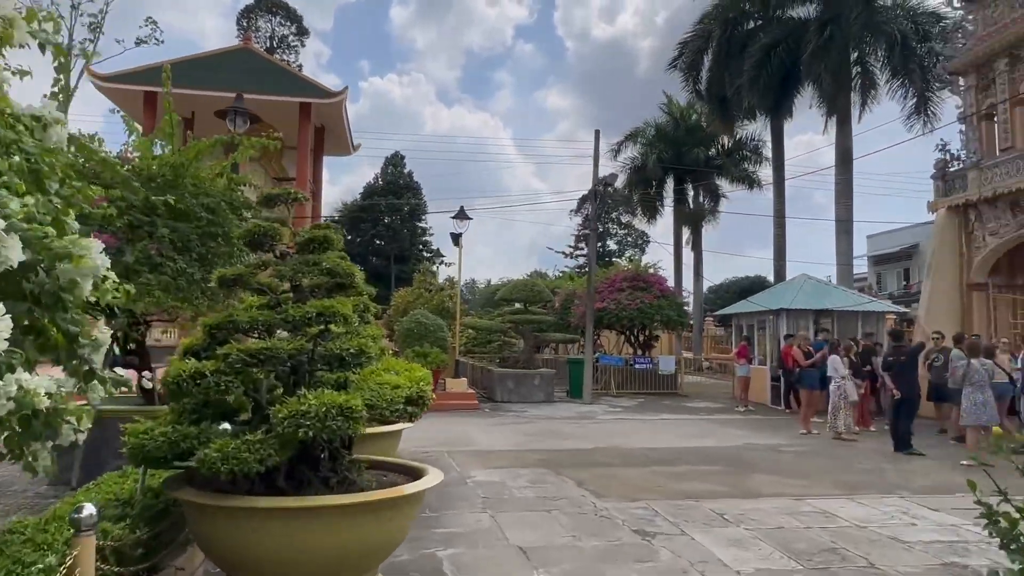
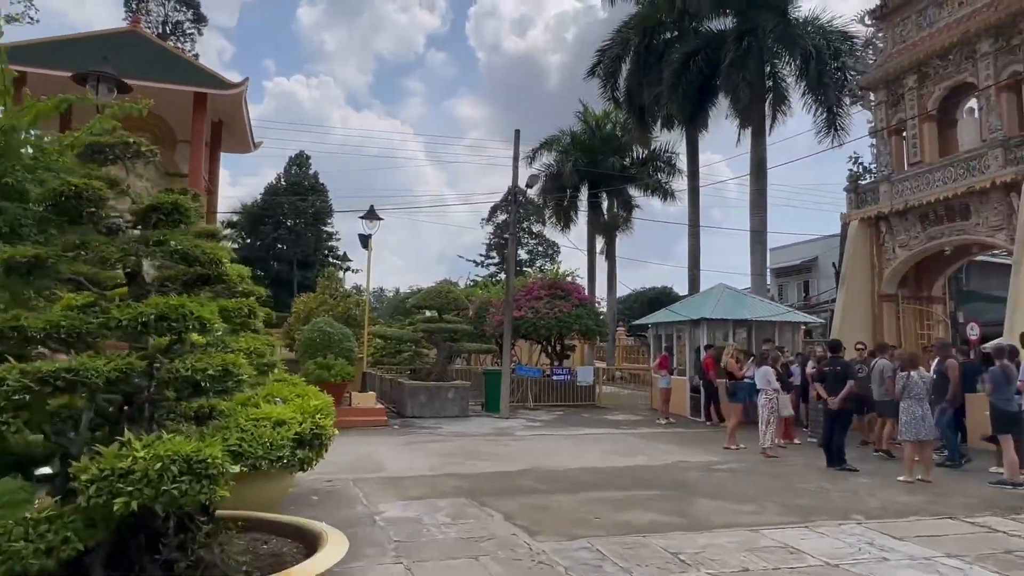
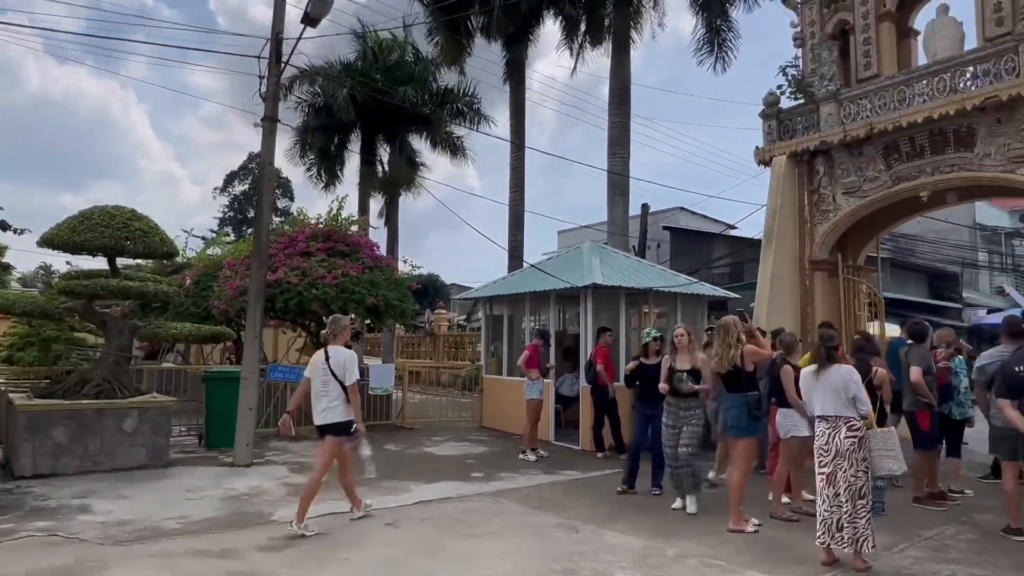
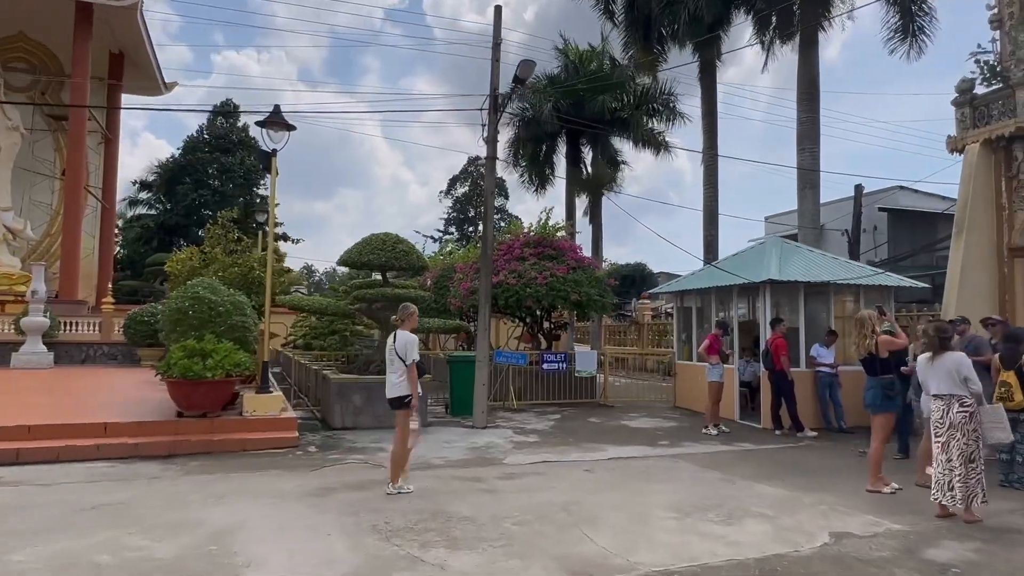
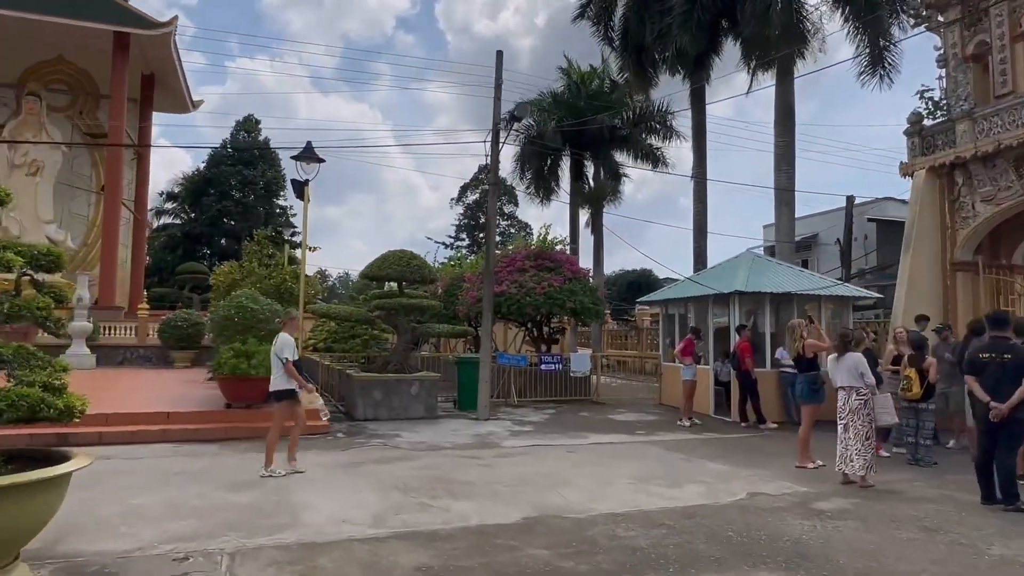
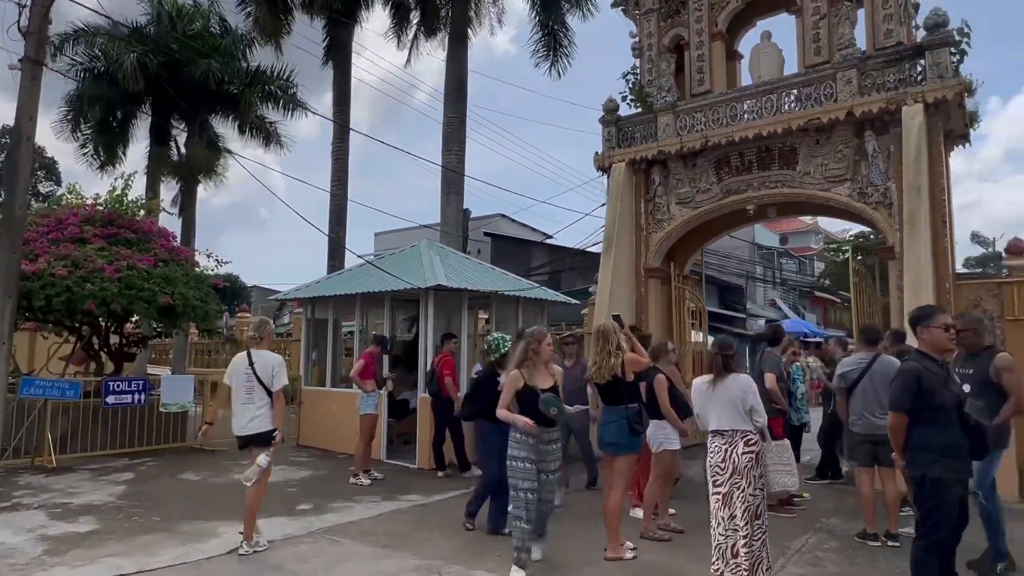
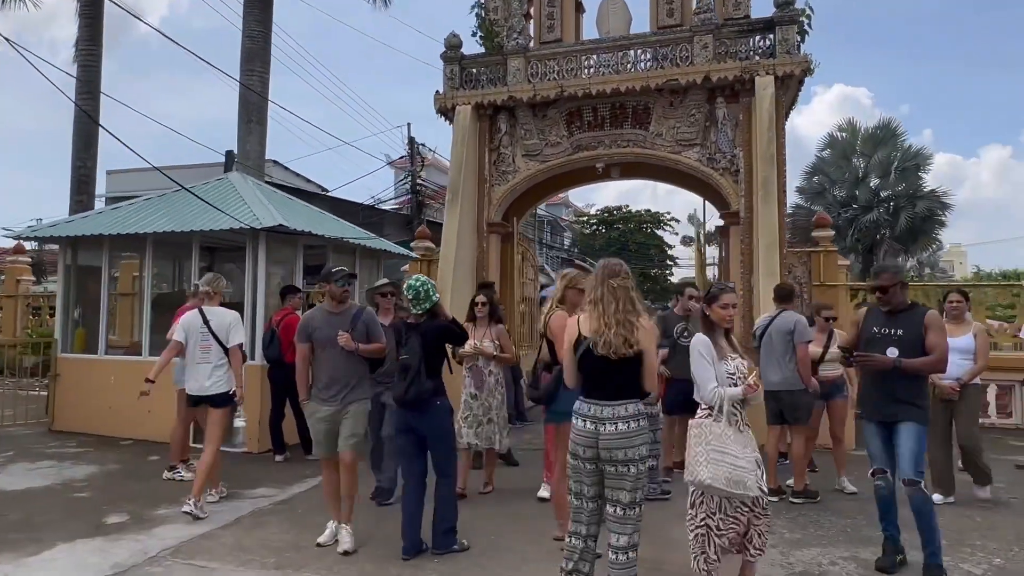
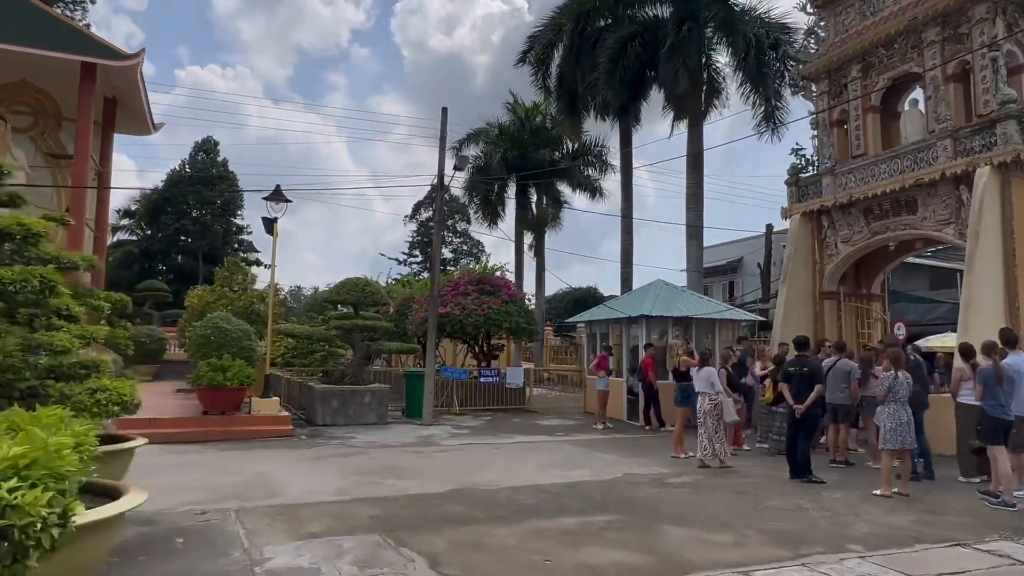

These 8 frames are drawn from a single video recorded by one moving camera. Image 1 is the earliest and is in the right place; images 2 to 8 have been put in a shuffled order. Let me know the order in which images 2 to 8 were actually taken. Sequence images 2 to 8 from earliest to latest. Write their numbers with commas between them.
2, 8, 5, 4, 3, 6, 7
